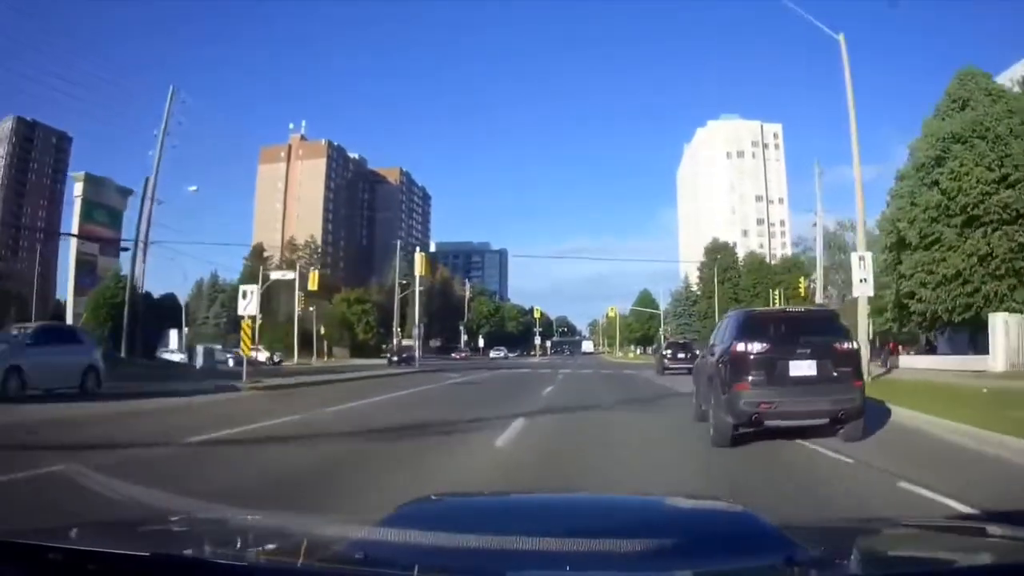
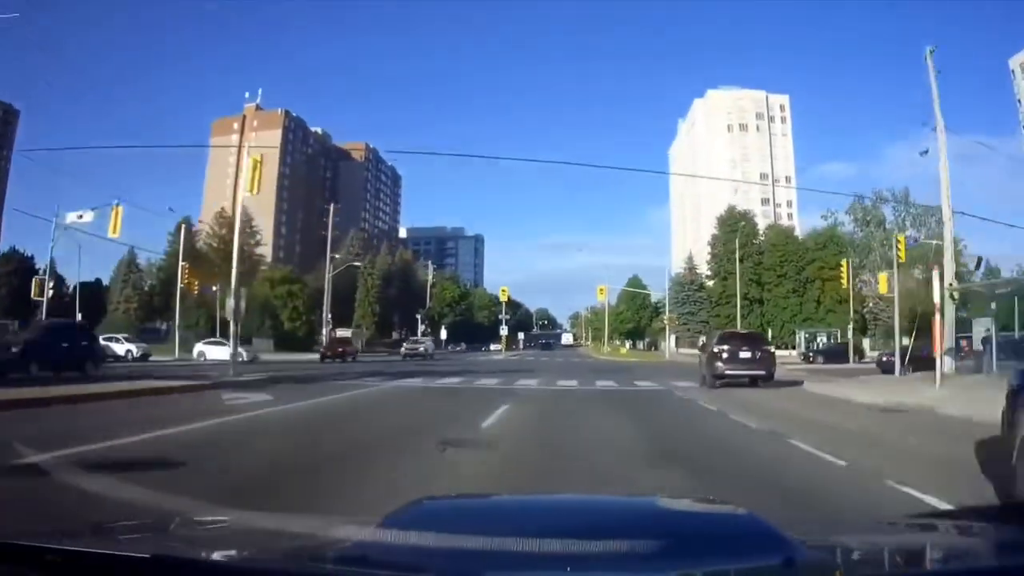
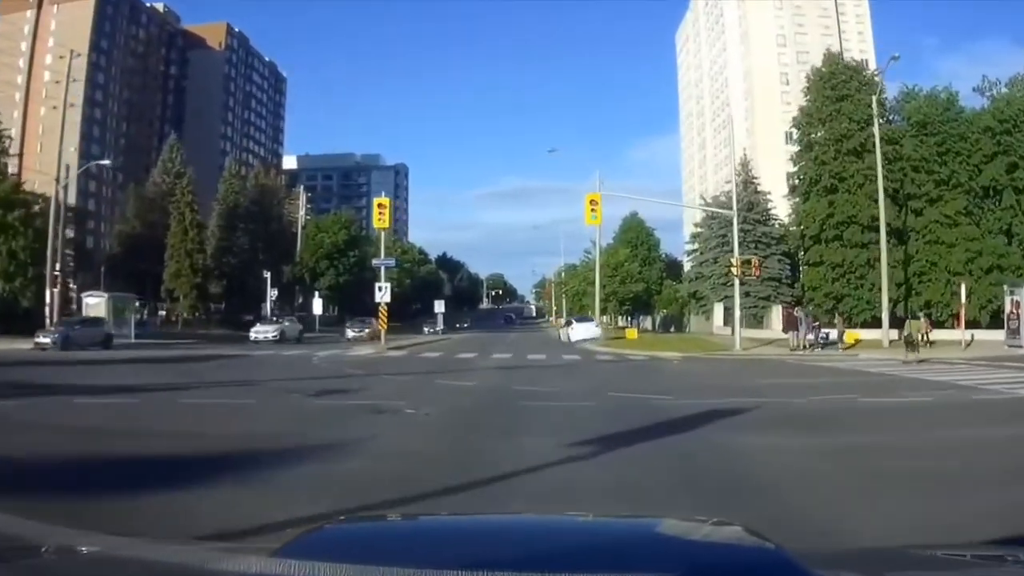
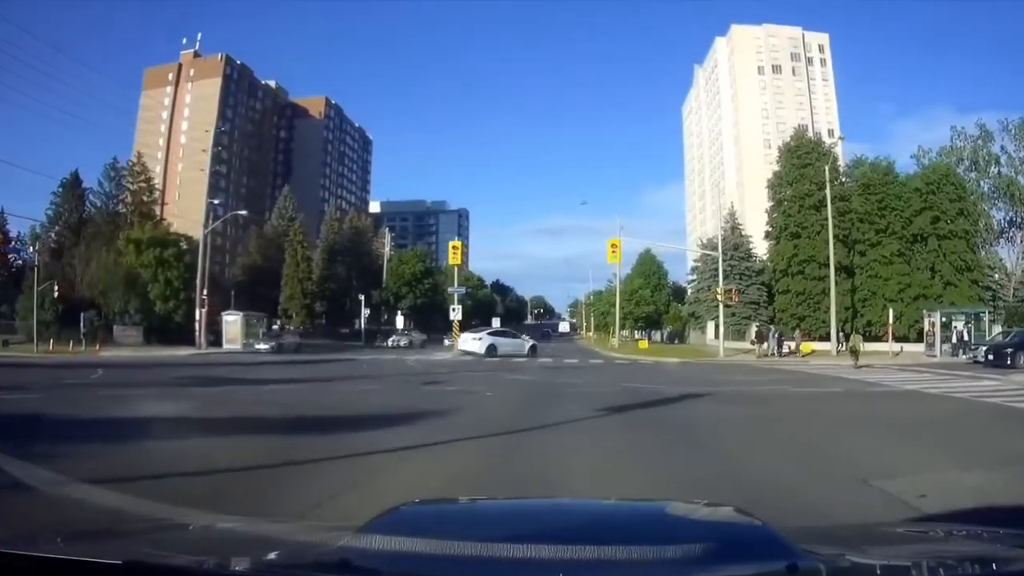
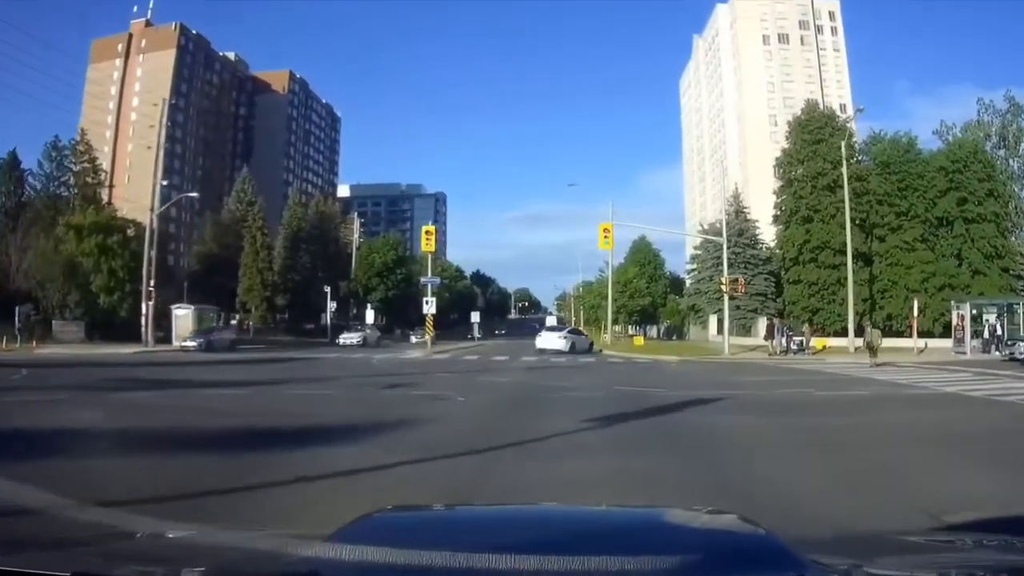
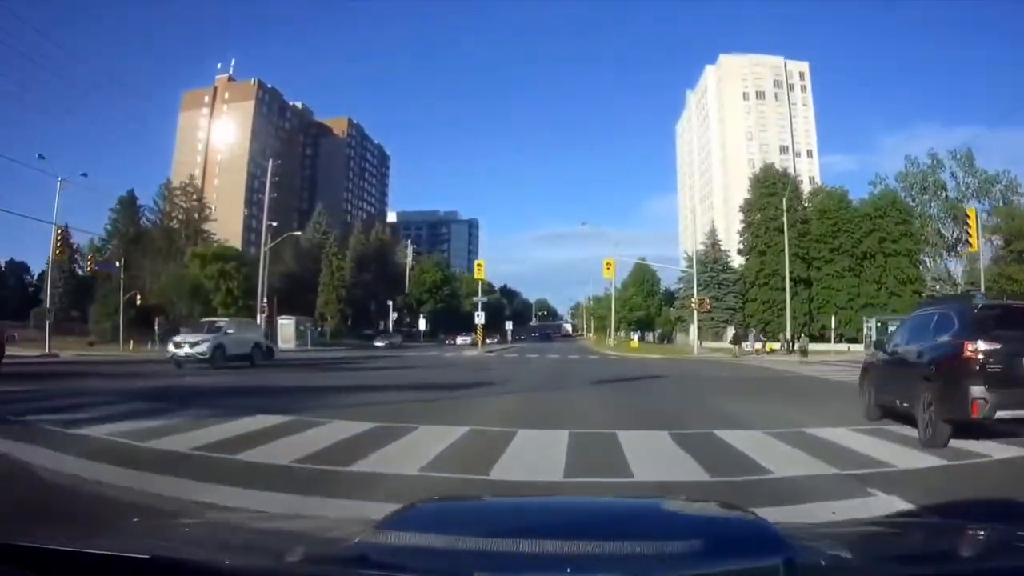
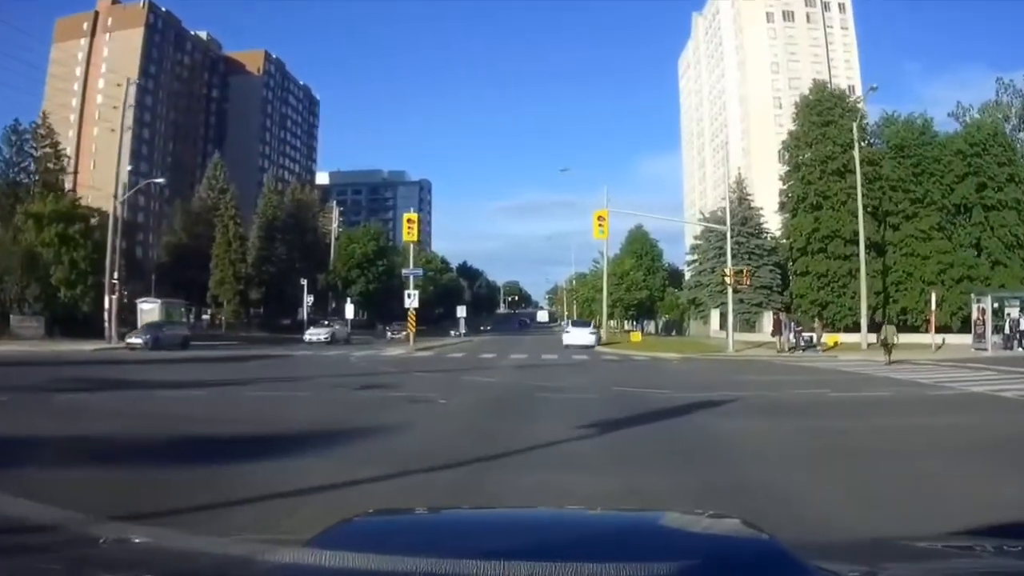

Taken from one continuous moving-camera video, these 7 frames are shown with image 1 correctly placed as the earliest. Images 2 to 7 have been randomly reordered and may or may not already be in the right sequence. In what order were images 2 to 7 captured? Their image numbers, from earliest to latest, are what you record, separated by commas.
2, 6, 4, 5, 7, 3
